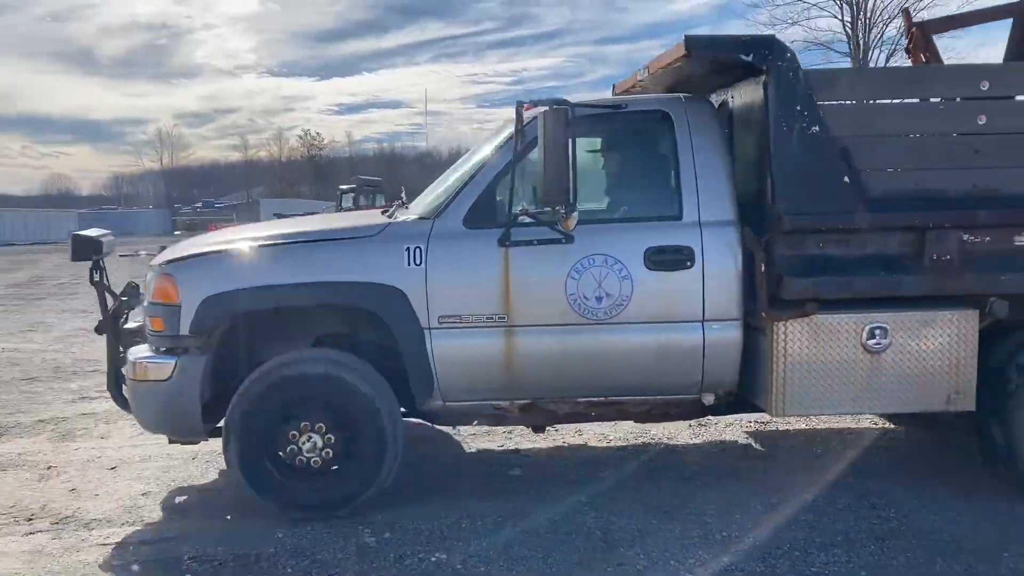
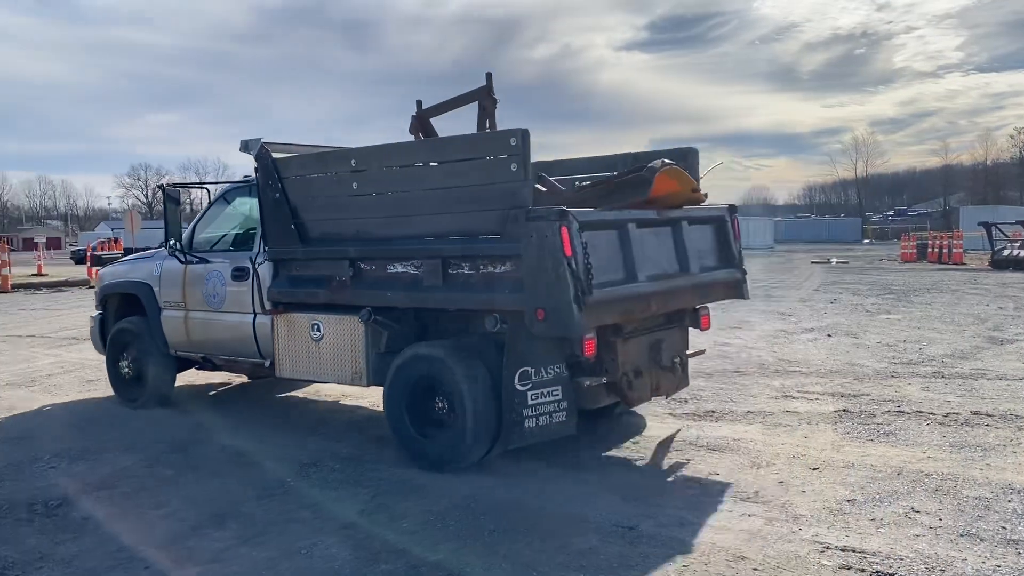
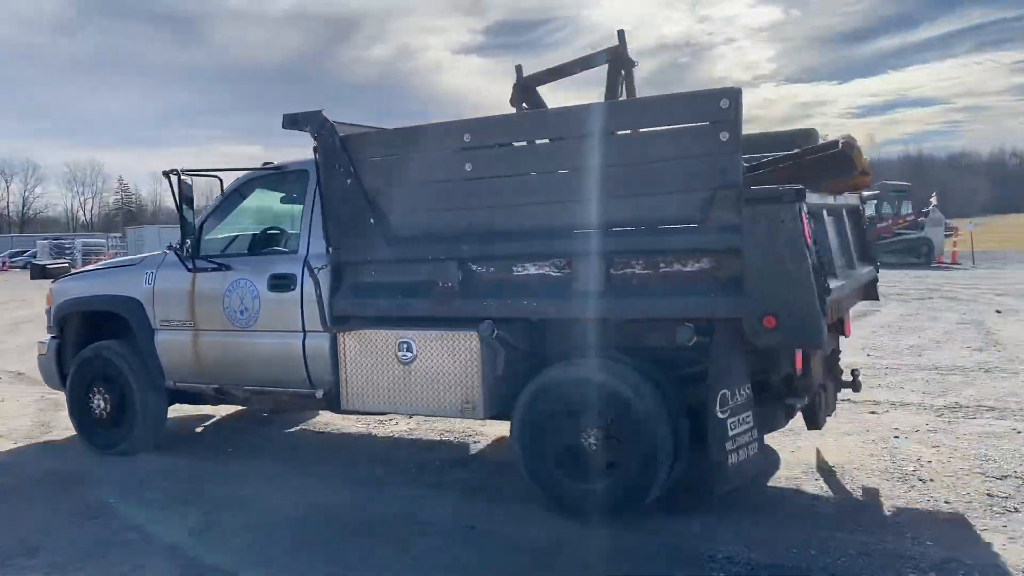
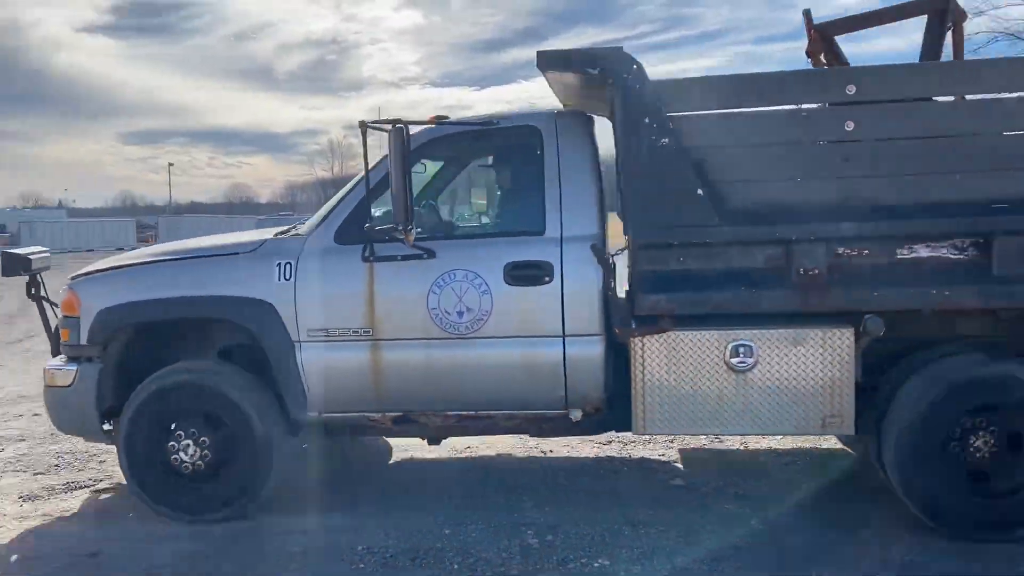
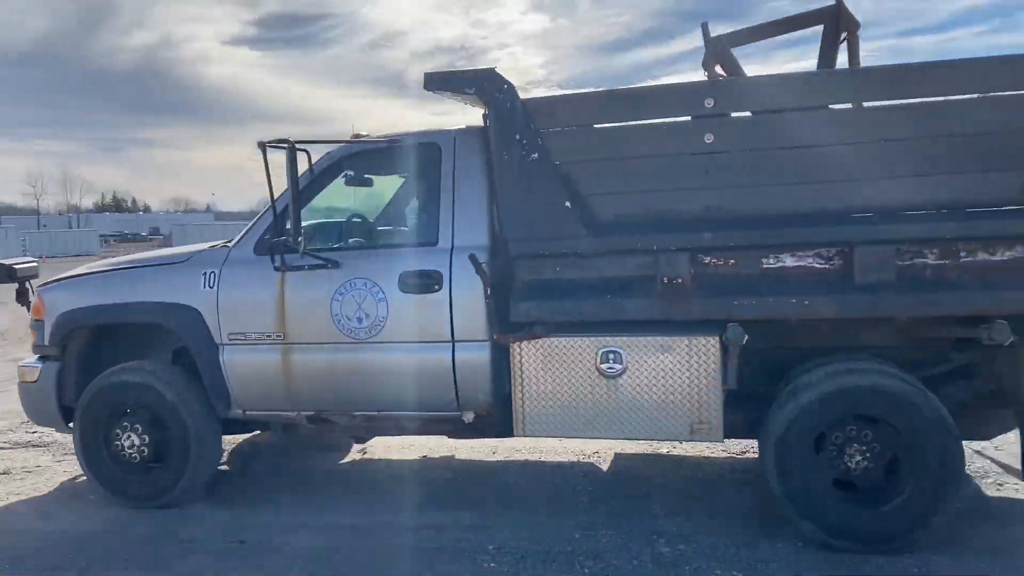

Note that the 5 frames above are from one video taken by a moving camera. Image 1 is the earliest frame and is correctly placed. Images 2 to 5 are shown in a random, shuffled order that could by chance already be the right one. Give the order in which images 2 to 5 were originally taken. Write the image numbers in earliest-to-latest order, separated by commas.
4, 5, 3, 2
